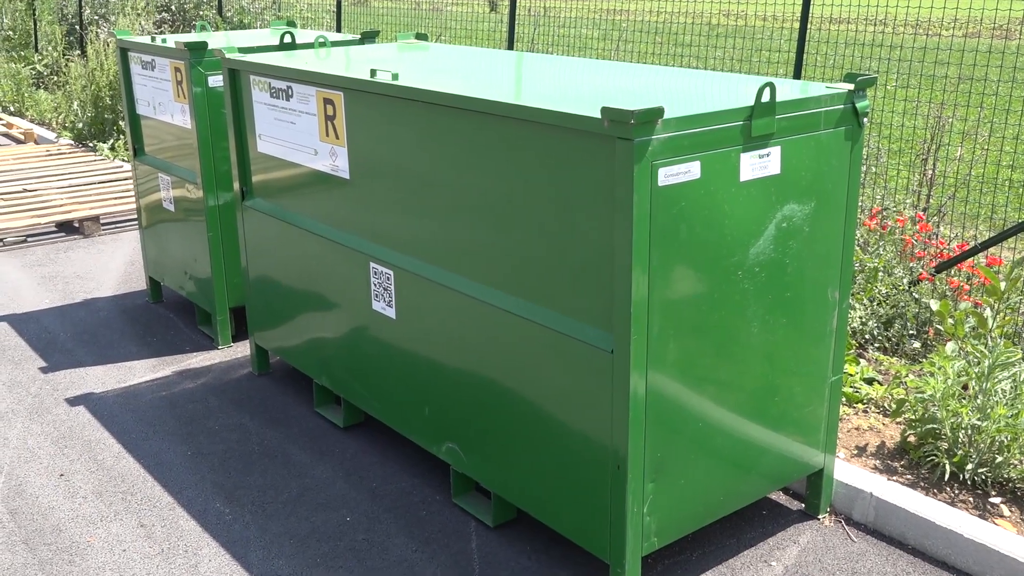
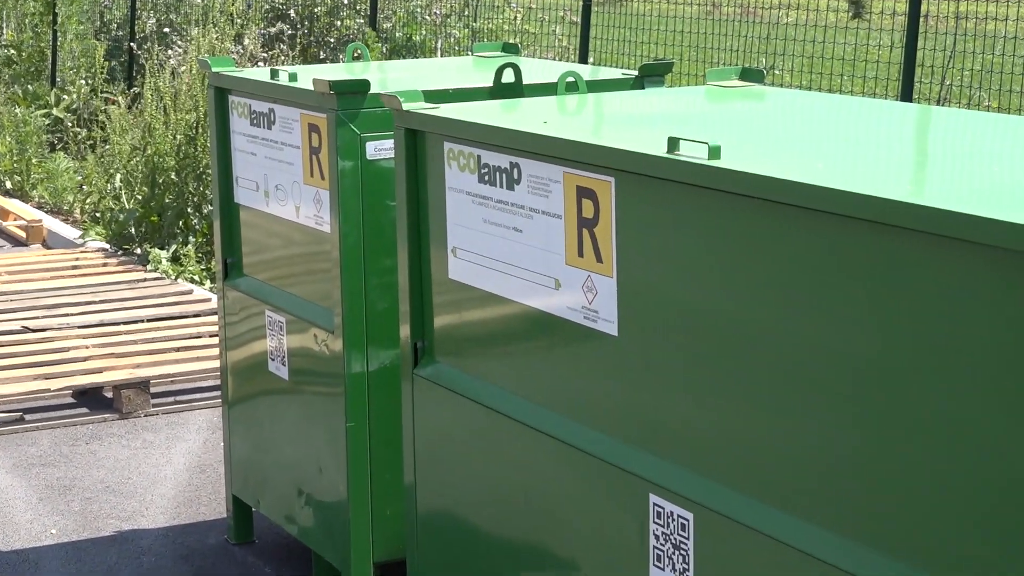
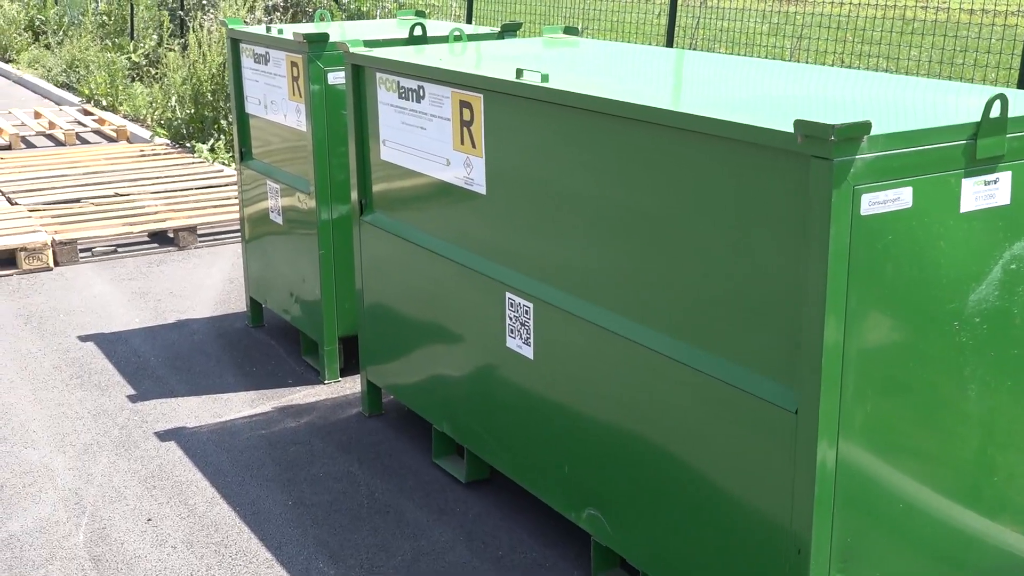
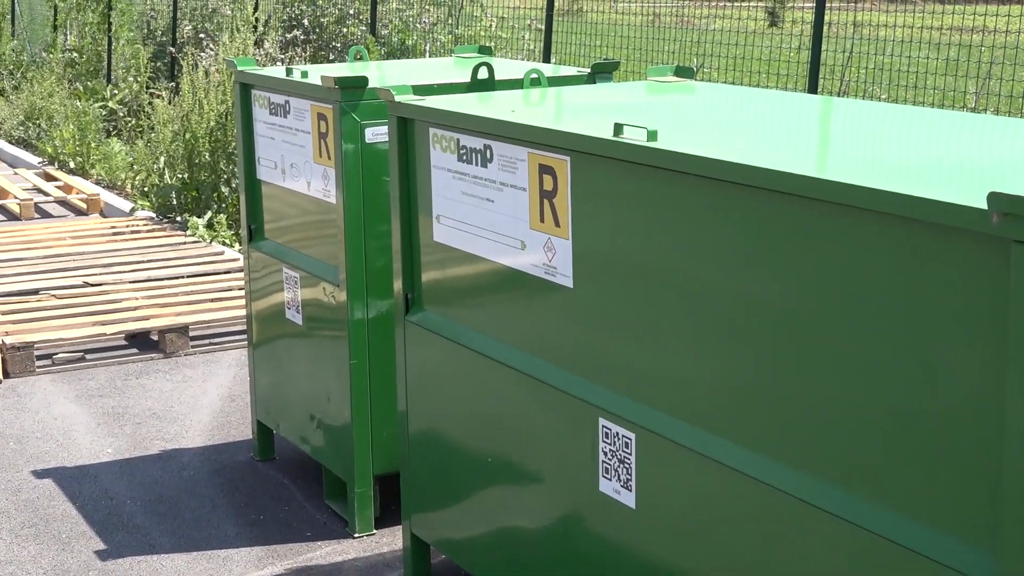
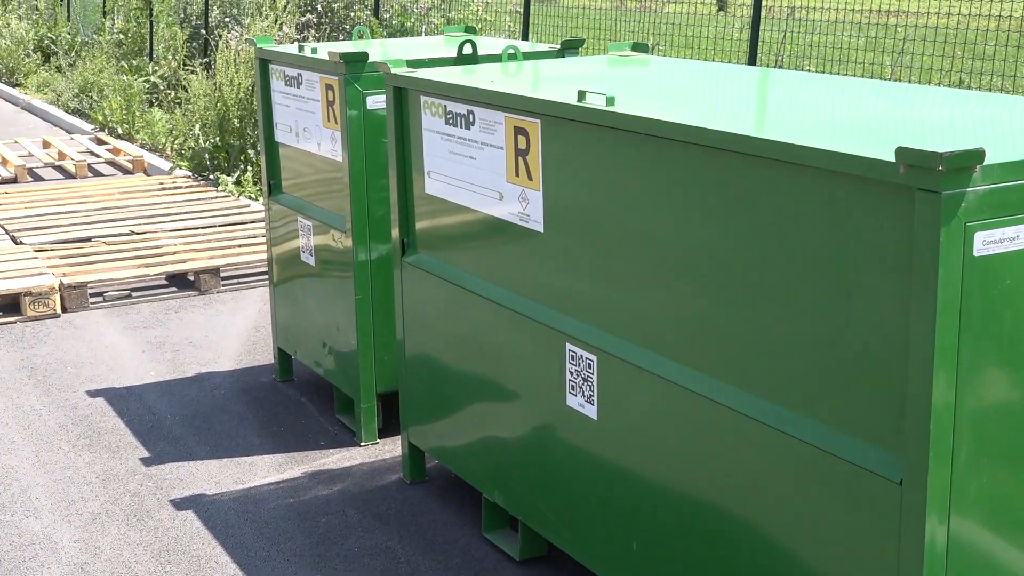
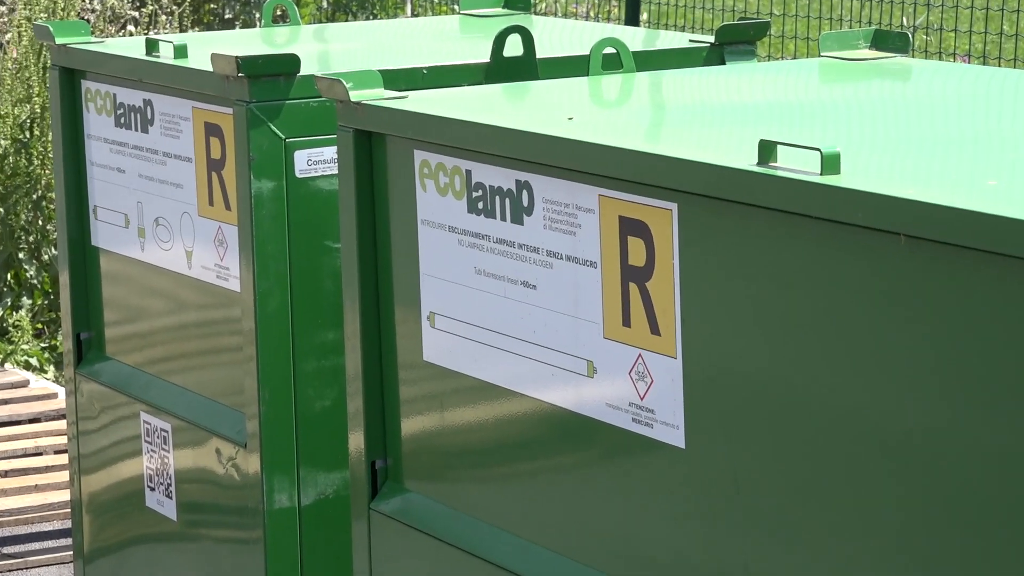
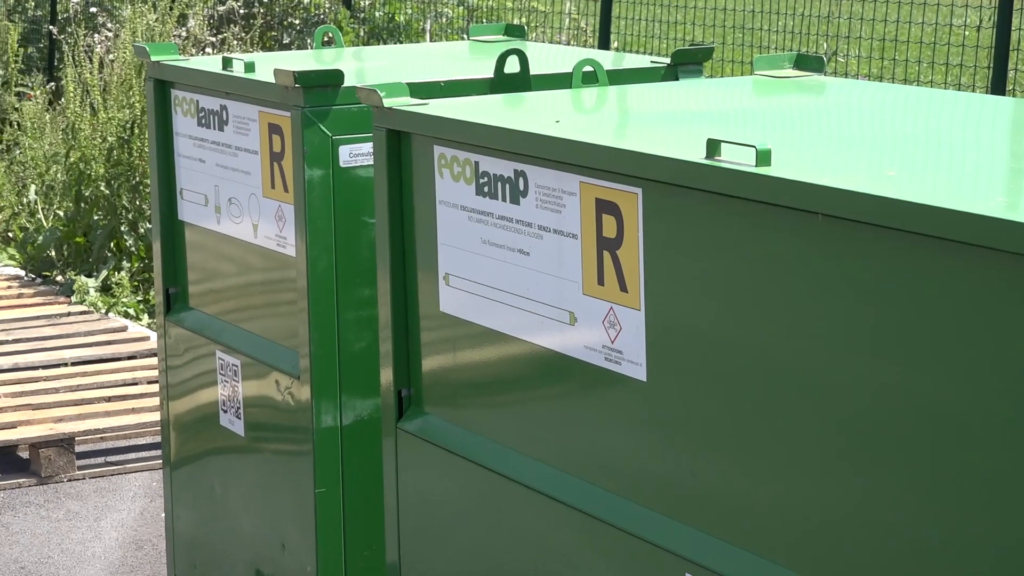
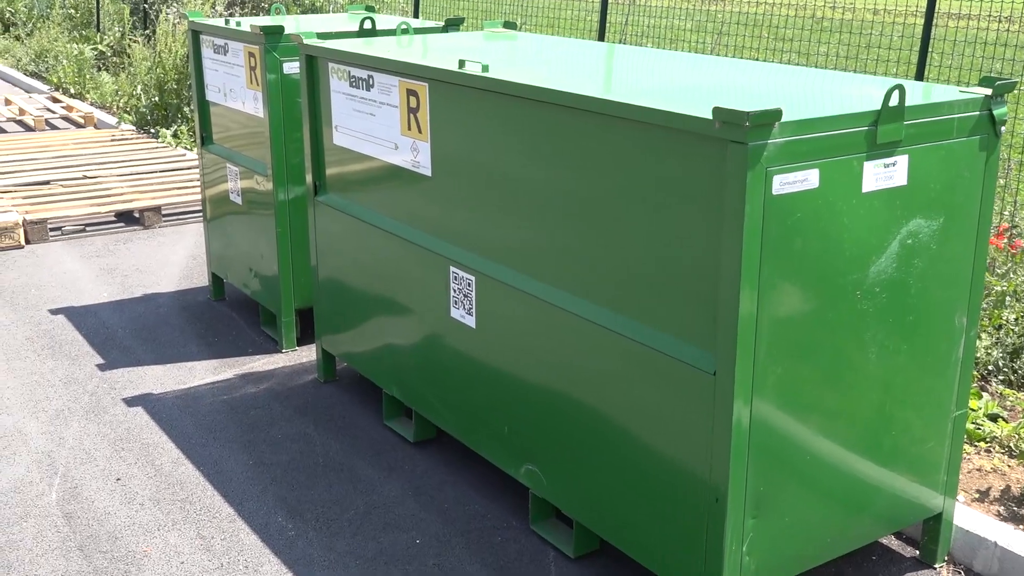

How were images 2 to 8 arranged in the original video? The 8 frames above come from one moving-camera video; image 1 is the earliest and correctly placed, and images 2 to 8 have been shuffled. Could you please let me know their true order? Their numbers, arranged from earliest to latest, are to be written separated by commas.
8, 3, 5, 4, 2, 7, 6
